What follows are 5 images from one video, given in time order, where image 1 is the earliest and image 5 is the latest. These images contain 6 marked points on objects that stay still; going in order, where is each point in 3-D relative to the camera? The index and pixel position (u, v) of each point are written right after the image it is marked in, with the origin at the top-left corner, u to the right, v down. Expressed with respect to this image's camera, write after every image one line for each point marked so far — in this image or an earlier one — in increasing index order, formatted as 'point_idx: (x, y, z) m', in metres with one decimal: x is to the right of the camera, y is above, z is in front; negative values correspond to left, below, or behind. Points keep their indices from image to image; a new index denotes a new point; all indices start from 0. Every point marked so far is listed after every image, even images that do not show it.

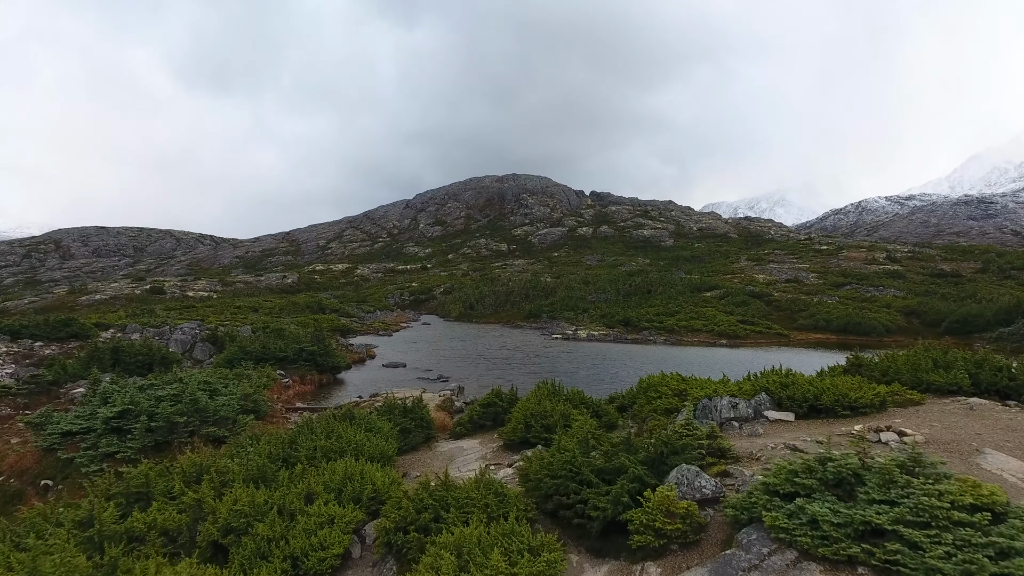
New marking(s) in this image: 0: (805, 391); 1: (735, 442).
0: (+9.0, -3.1, +14.2) m
1: (+6.0, -4.1, +12.4) m
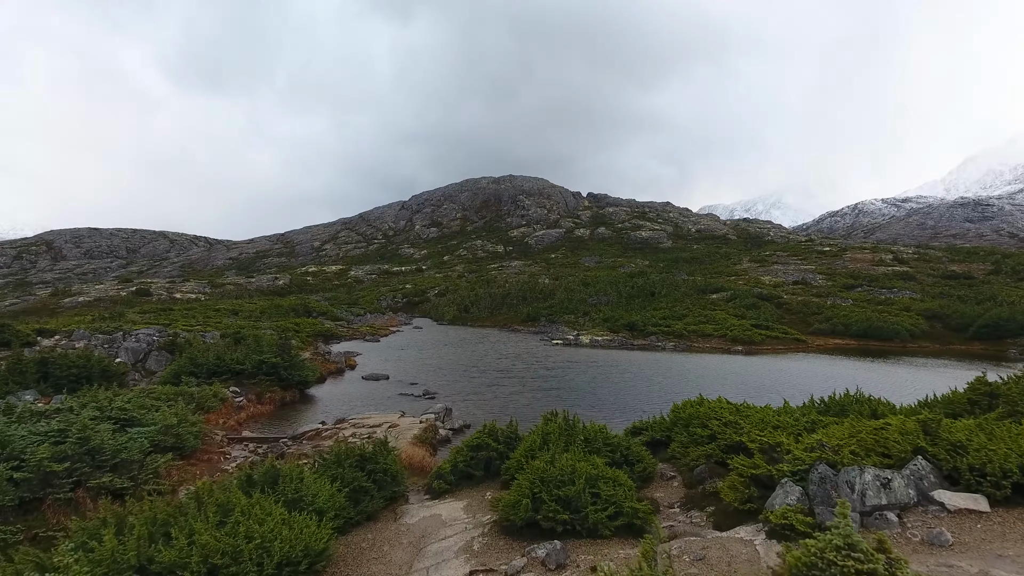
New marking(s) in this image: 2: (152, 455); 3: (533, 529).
0: (+9.0, -3.1, +8.6) m
1: (+6.0, -4.1, +6.8) m
2: (-14.2, -6.6, +18.5) m
3: (+0.5, -5.5, +10.8) m
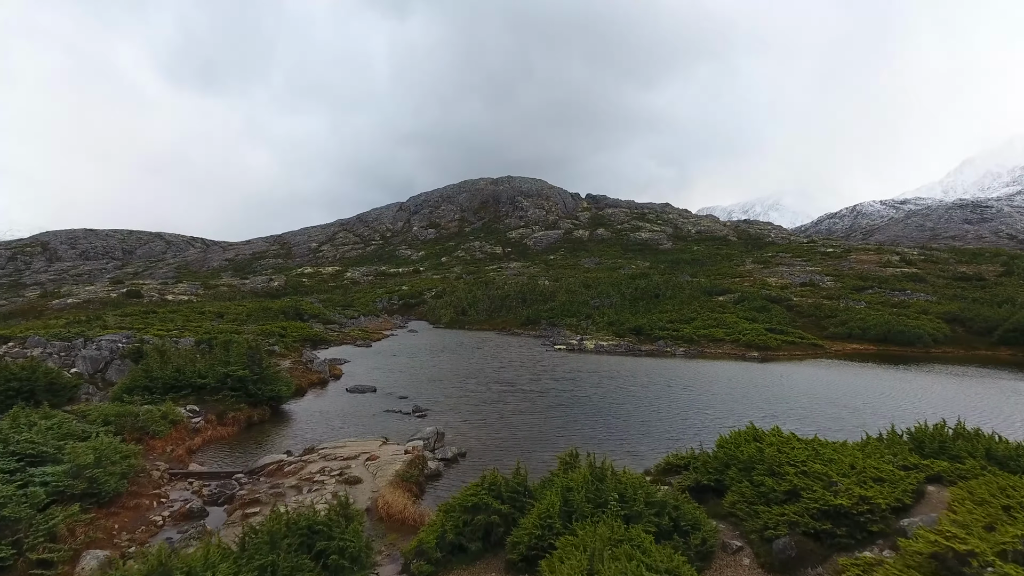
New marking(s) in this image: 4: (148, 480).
0: (+9.3, -3.2, +4.5) m
1: (+6.2, -4.1, +2.7) m
2: (-14.0, -6.7, +14.3) m
3: (+0.7, -5.6, +6.6) m
4: (-14.1, -7.4, +18.1) m
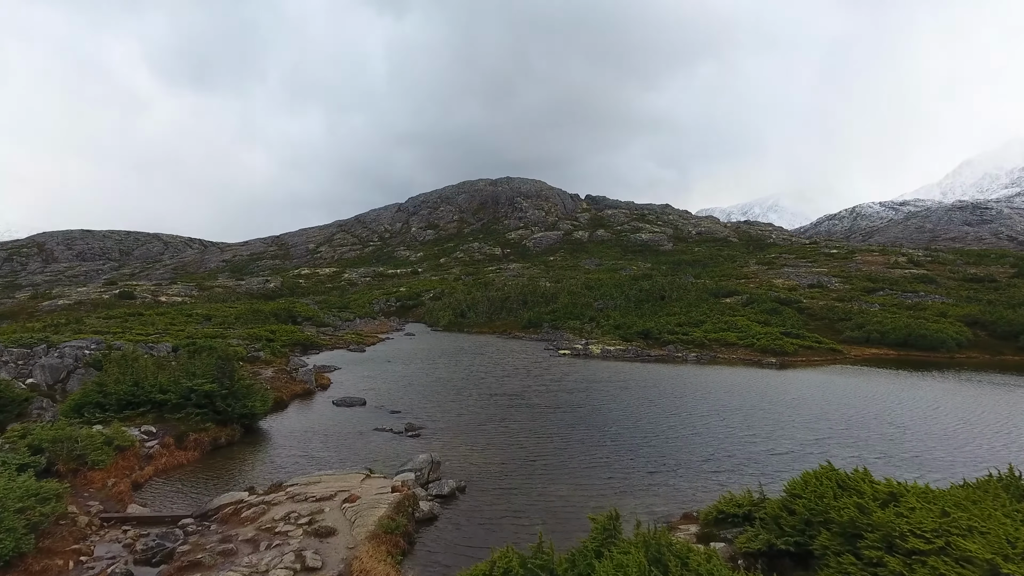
0: (+9.7, -3.2, +1.0) m
1: (+6.6, -4.2, -0.8) m
2: (-13.7, -6.8, +10.7) m
3: (+1.1, -5.6, +3.1) m
4: (-13.8, -7.5, +14.5) m
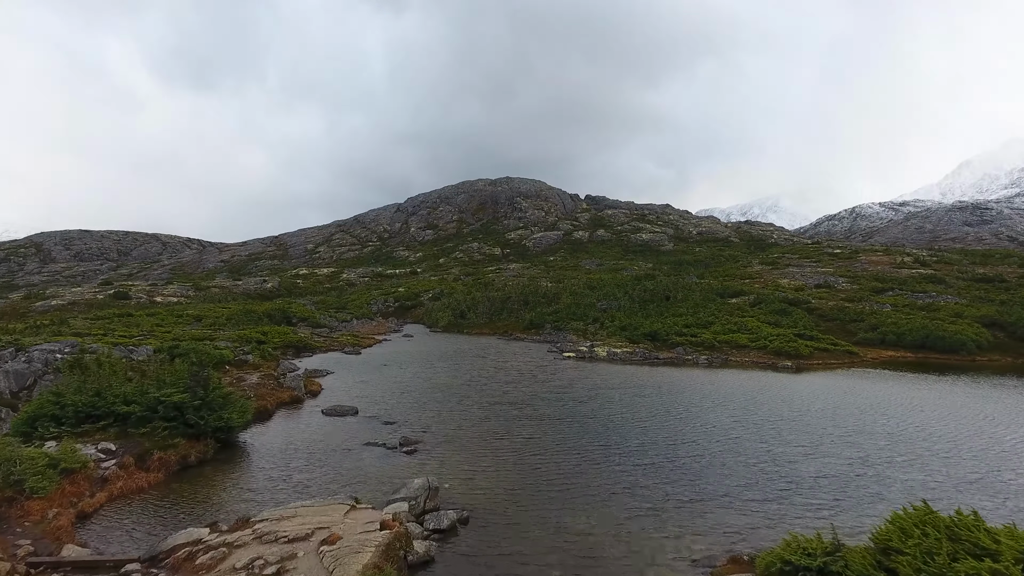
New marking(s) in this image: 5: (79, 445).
0: (+10.1, -3.1, -1.7) m
1: (+7.0, -4.1, -3.5) m
2: (-13.3, -6.7, +8.0) m
3: (+1.5, -5.6, +0.4) m
4: (-13.4, -7.4, +11.8) m
5: (-17.9, -6.5, +19.3) m
